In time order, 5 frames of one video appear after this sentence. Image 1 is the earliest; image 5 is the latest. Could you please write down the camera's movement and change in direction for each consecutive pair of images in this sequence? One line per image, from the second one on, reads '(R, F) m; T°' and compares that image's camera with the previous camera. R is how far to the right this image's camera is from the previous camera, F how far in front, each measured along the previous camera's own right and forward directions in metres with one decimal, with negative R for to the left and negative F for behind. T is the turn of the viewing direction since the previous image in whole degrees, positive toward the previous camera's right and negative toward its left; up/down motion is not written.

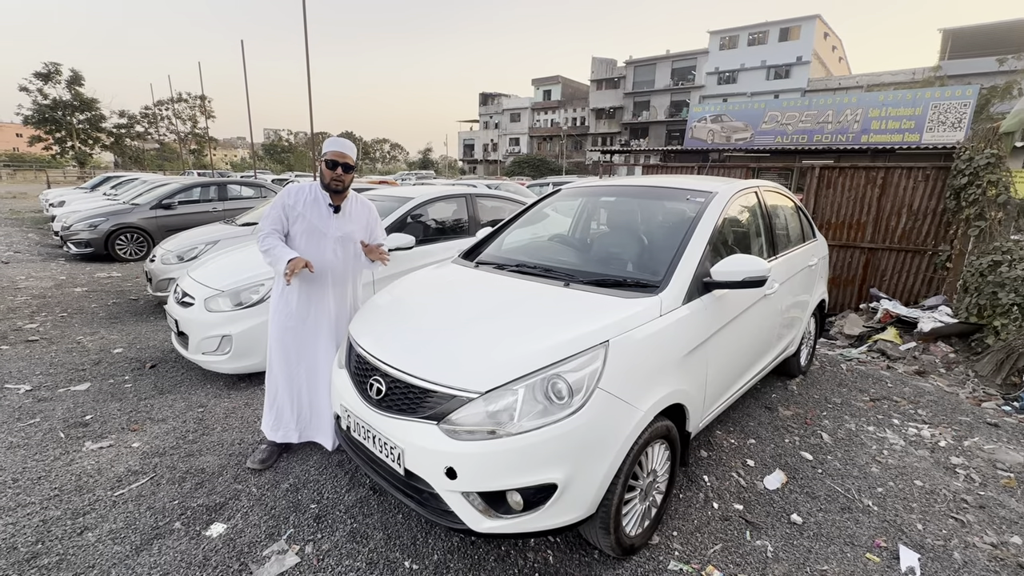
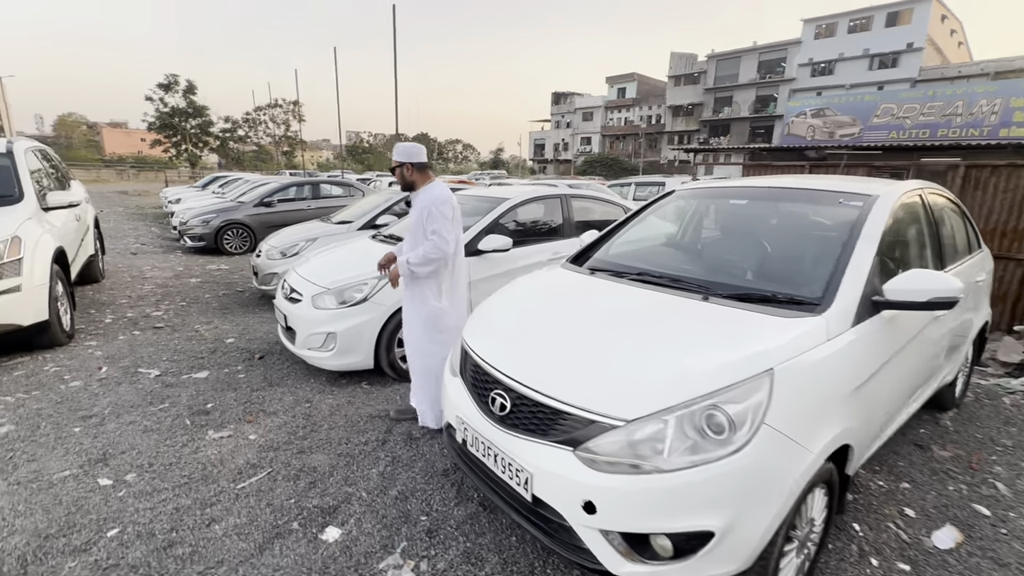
(-0.3, +0.1) m; -8°
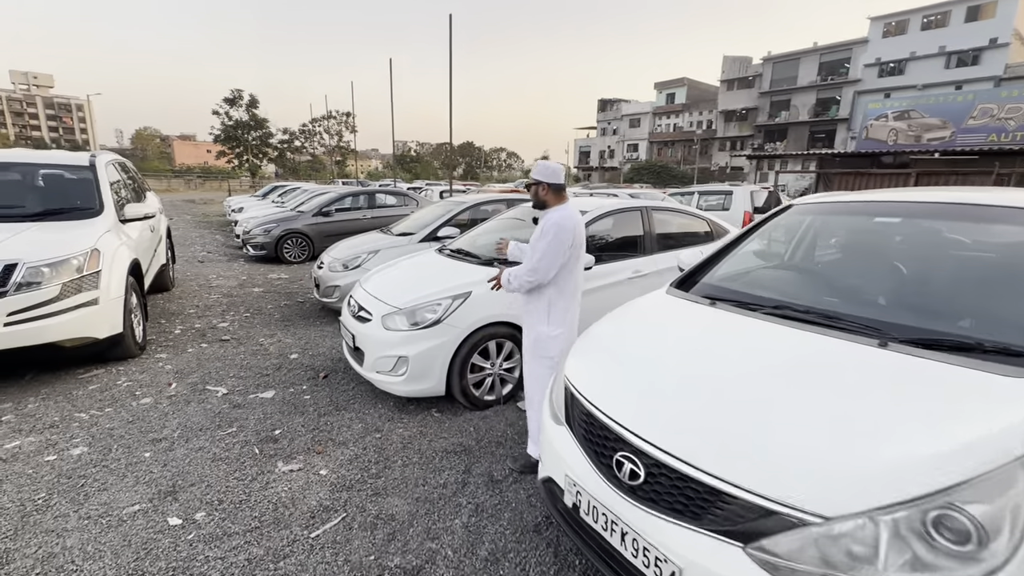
(-0.3, +0.3) m; -5°
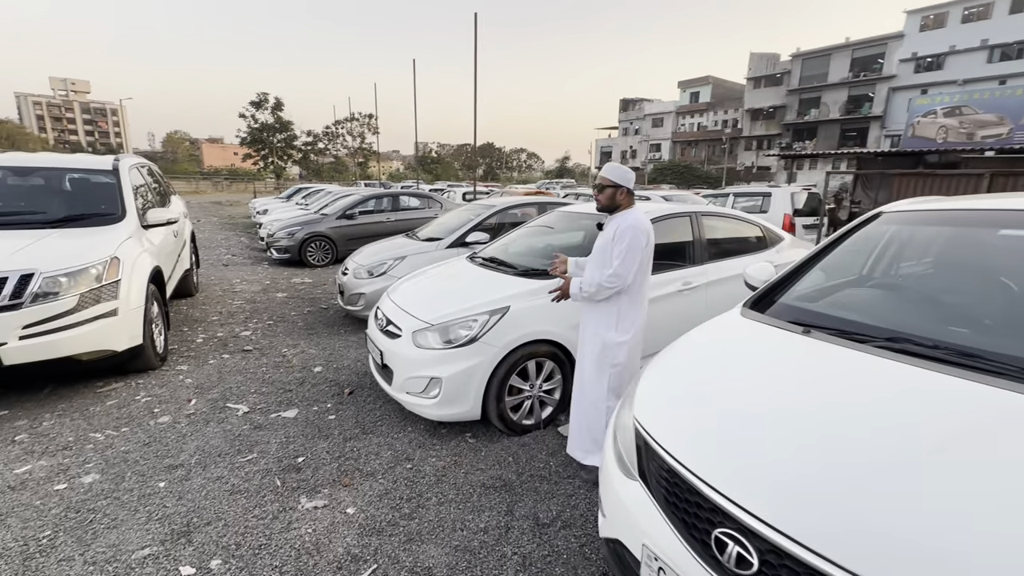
(-0.1, +0.3) m; -2°
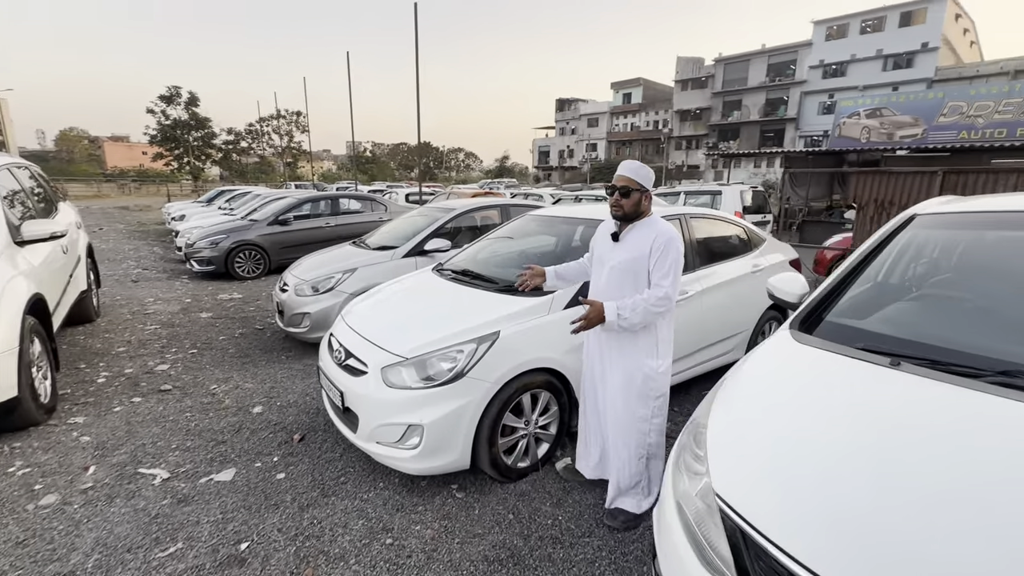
(-0.2, +0.5) m; +7°
